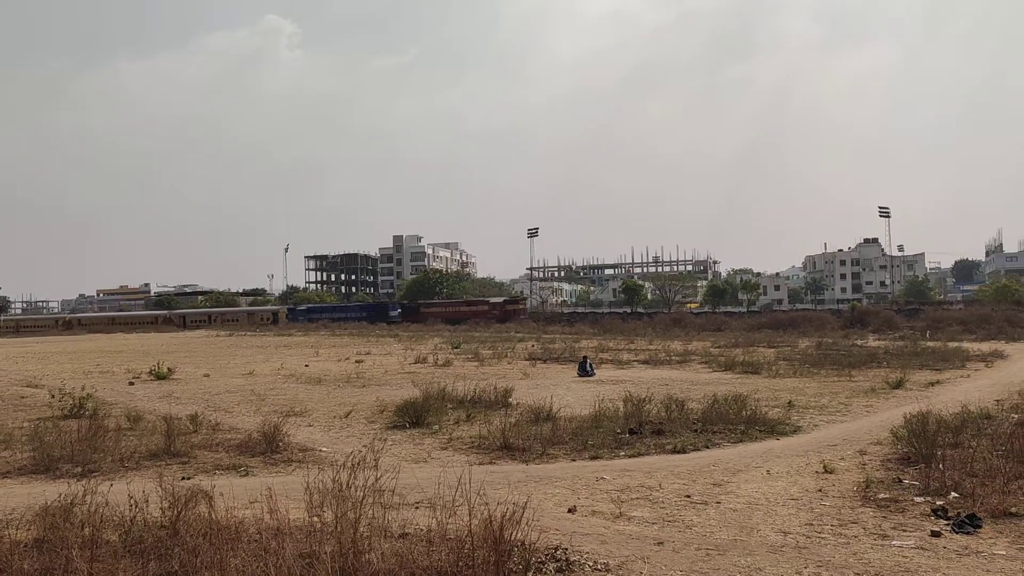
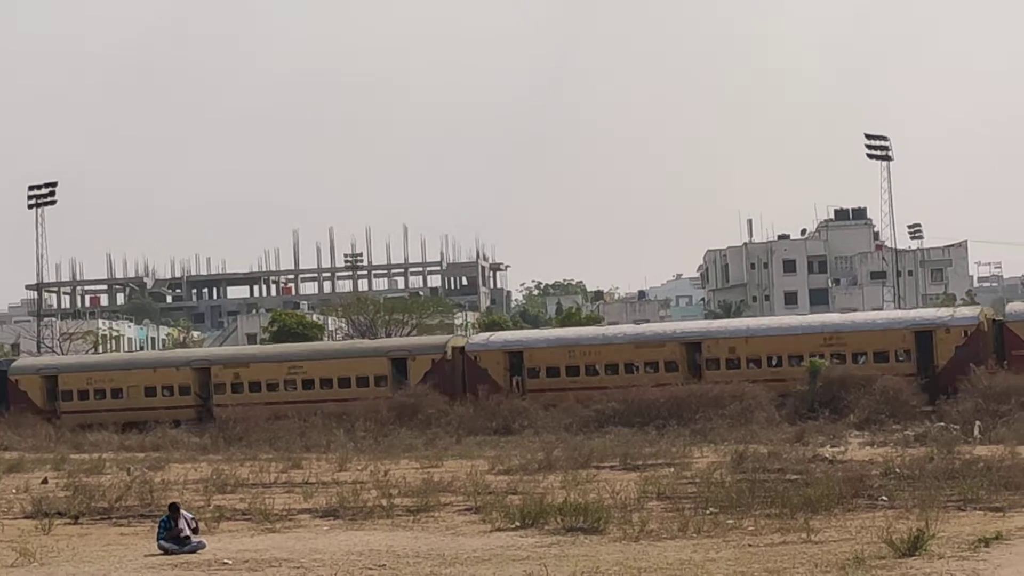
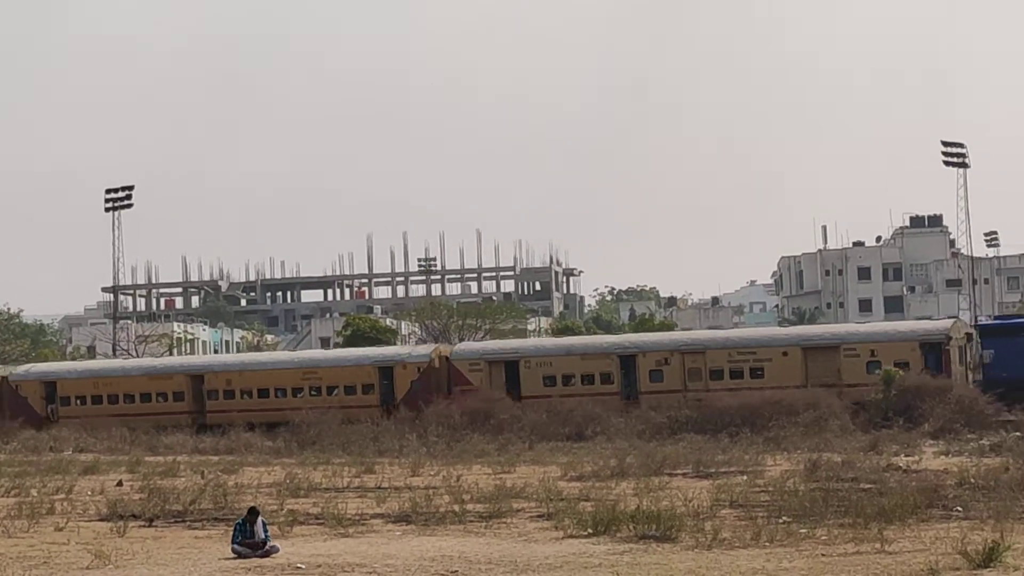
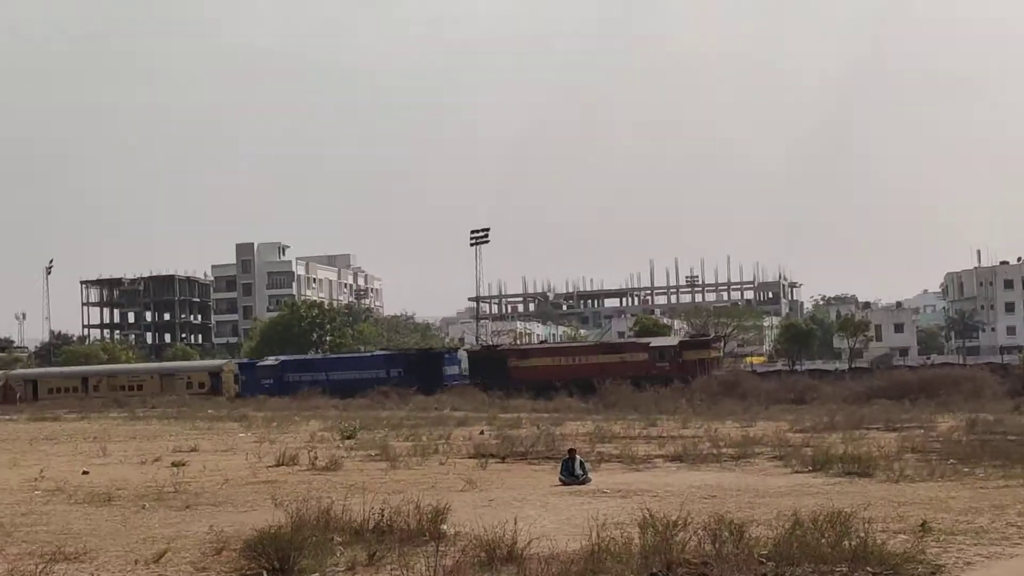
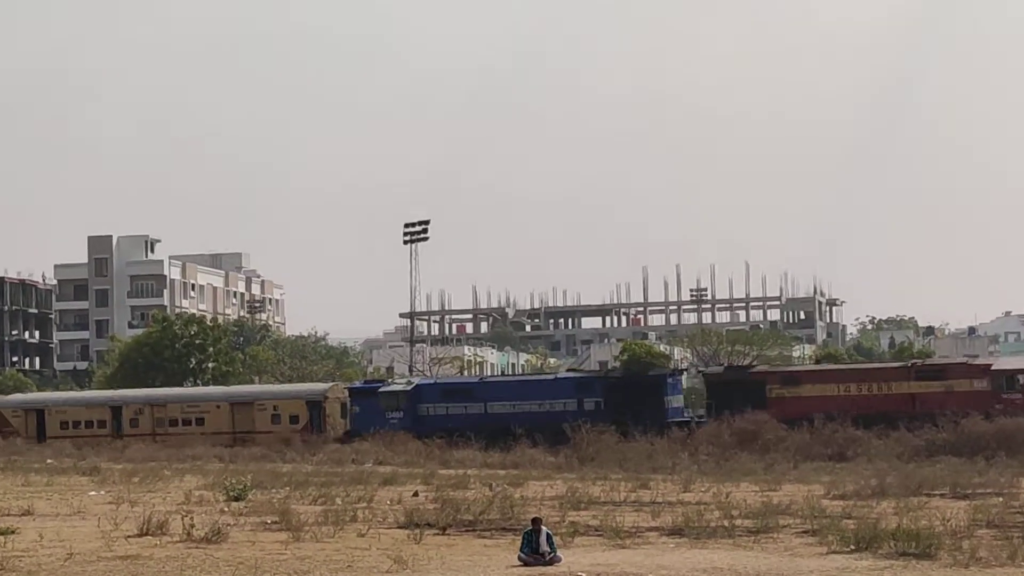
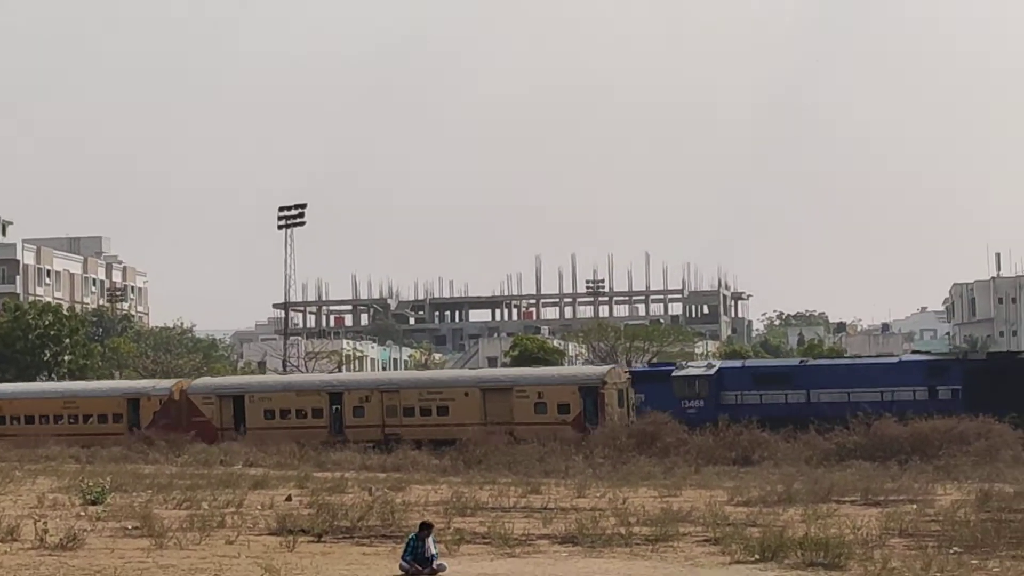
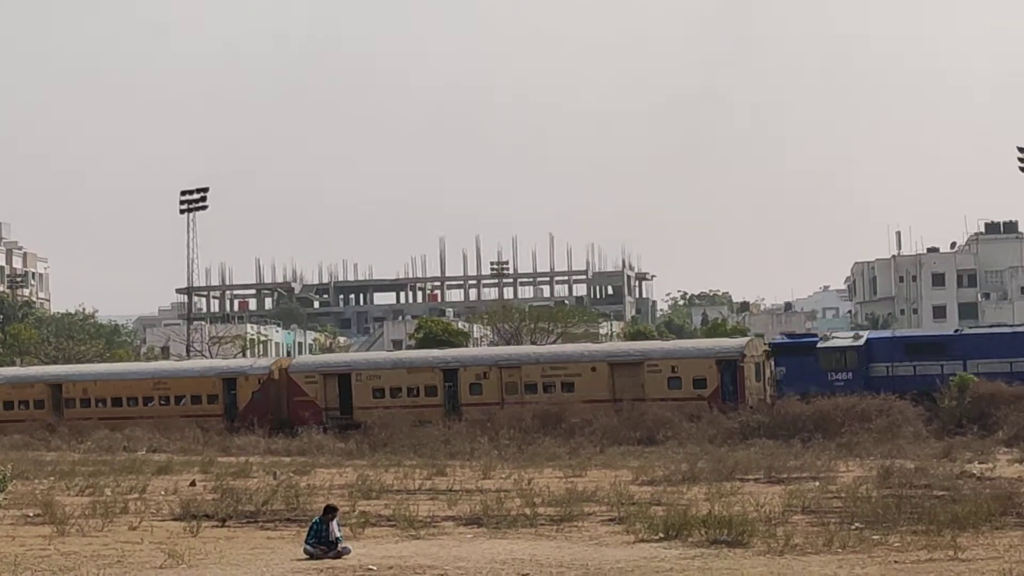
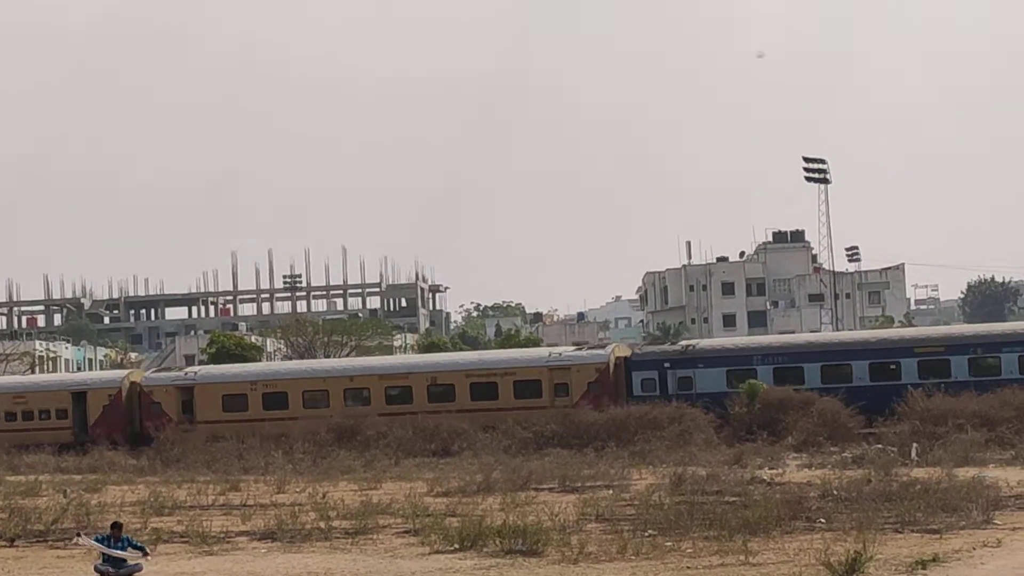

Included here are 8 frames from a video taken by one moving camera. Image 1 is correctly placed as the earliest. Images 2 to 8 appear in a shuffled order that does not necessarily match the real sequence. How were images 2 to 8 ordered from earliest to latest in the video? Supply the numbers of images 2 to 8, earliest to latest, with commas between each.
4, 5, 6, 7, 3, 2, 8
